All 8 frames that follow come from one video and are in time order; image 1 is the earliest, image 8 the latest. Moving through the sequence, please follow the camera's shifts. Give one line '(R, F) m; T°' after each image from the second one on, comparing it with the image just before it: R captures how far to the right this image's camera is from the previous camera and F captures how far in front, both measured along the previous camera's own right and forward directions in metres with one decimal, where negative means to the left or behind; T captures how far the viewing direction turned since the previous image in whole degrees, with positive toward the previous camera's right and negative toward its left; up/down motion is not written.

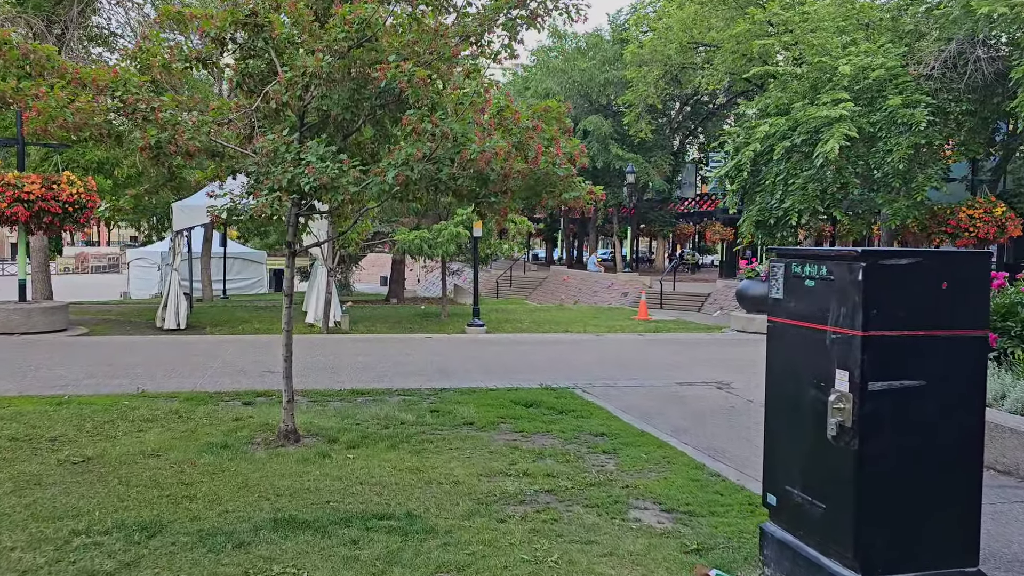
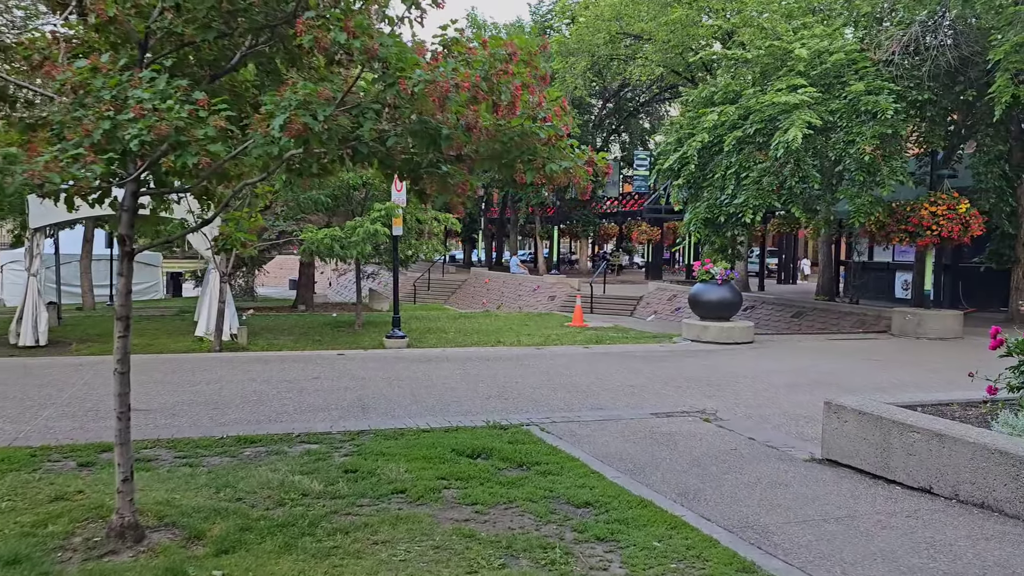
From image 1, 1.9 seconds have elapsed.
(-0.2, +2.0) m; +6°
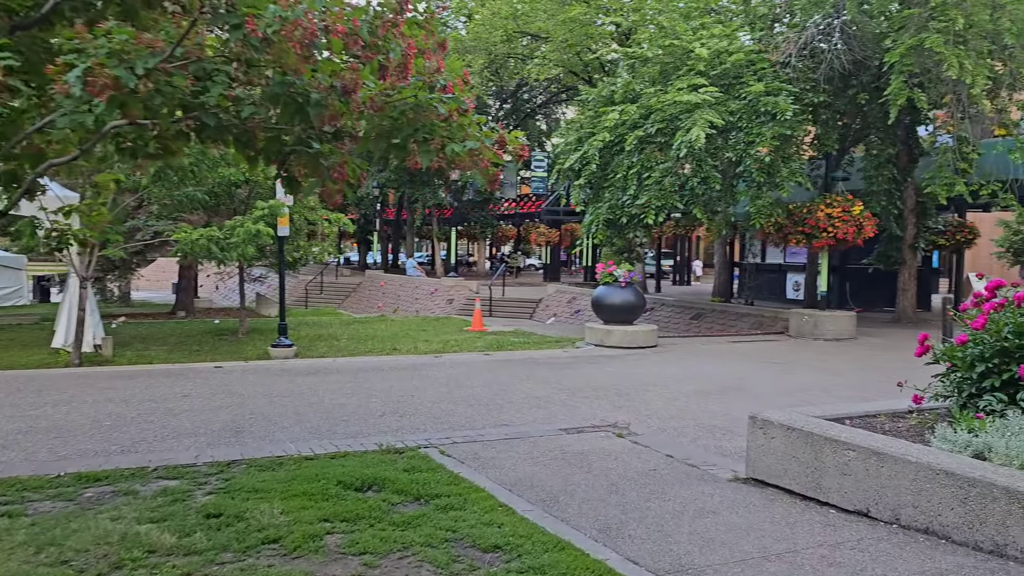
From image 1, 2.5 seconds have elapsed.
(0.0, +0.7) m; +7°
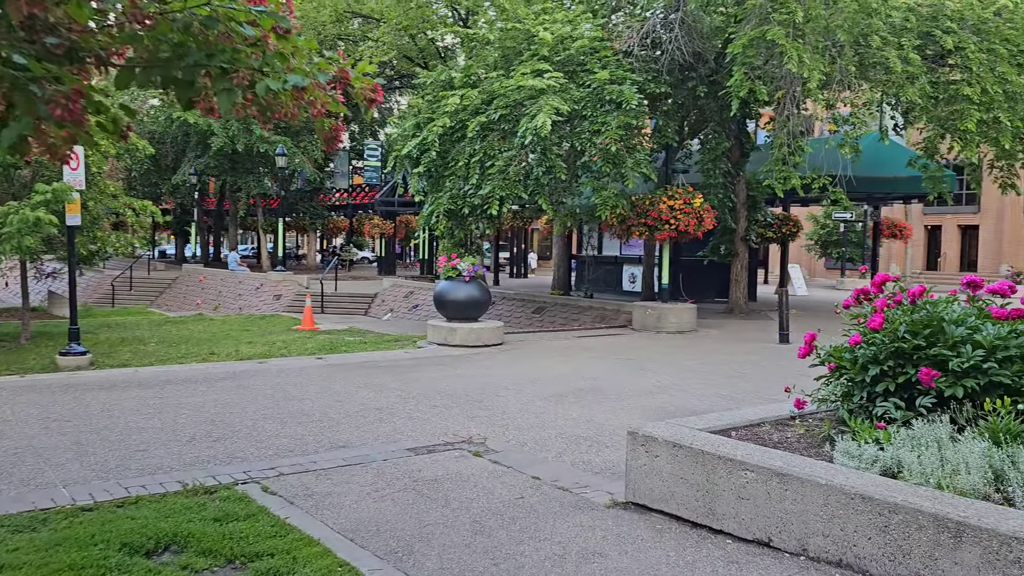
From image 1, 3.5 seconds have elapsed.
(0.0, +1.0) m; +12°
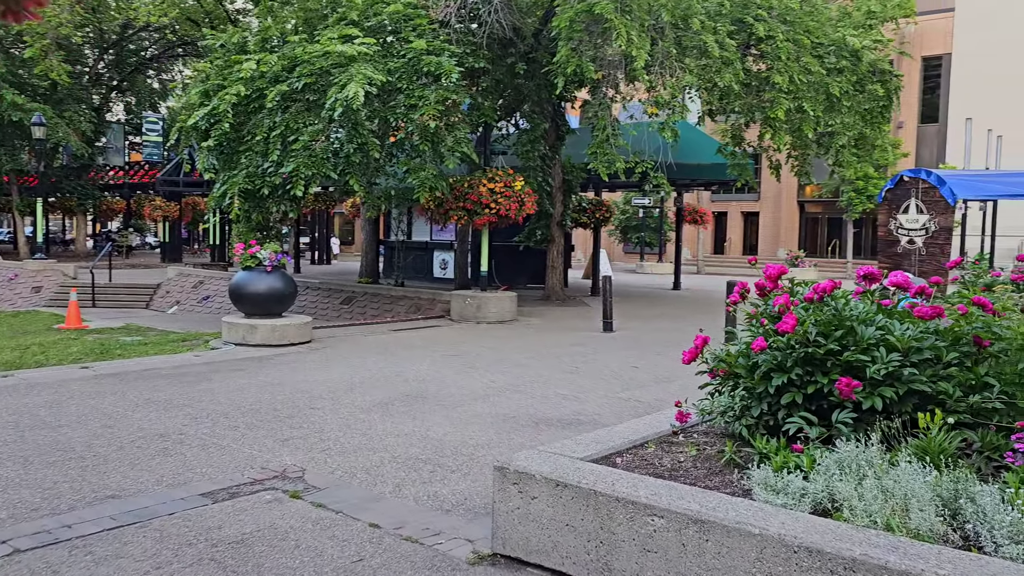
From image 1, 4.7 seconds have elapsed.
(-0.2, +1.1) m; +14°
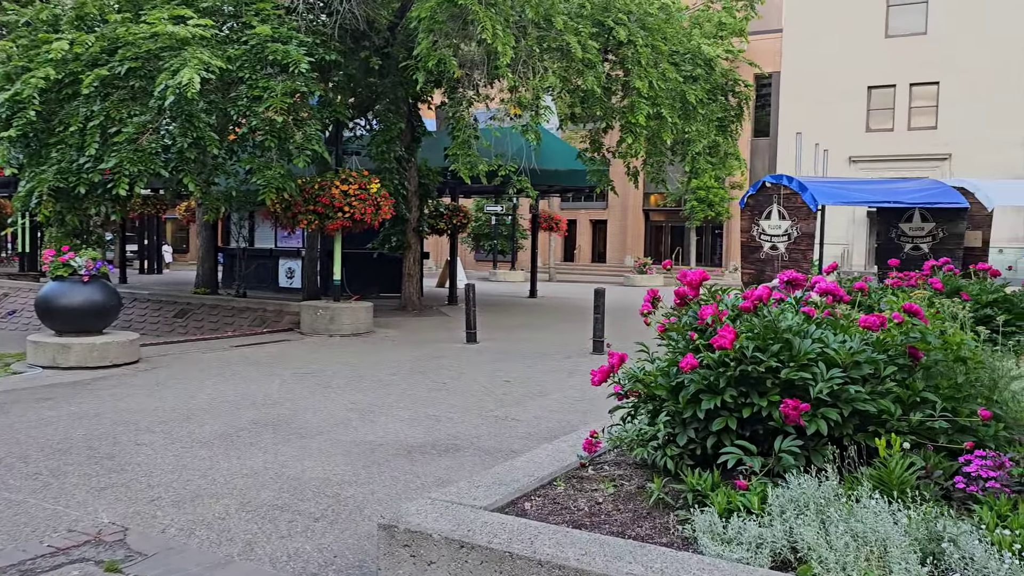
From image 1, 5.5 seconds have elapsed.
(-0.2, +0.8) m; +11°
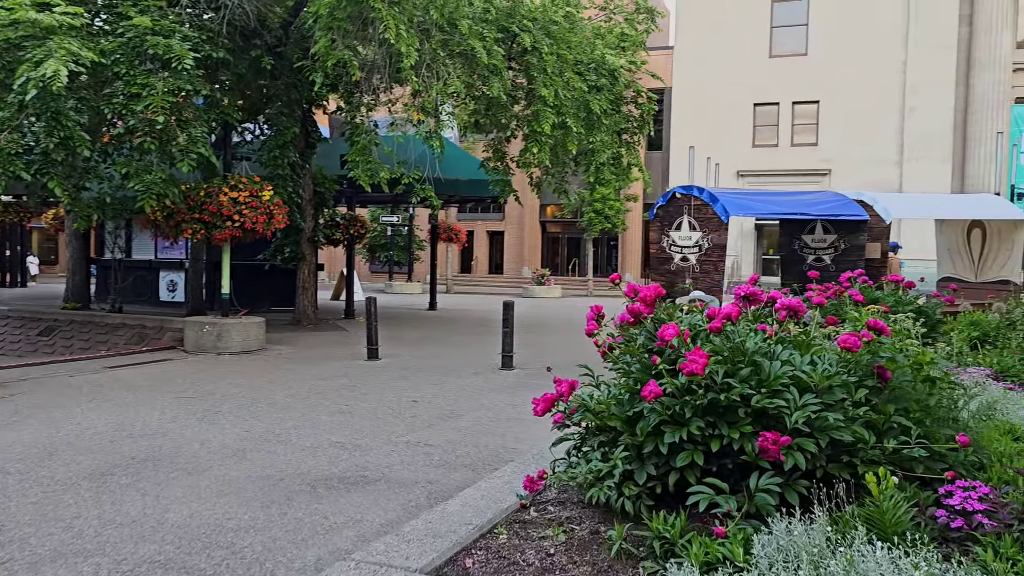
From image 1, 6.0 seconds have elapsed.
(-0.2, +0.5) m; +7°
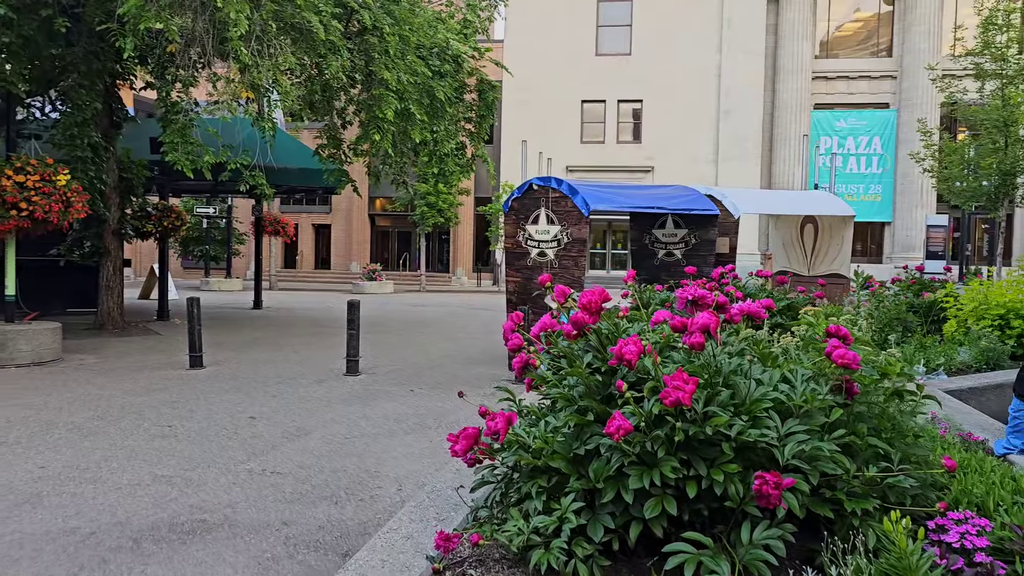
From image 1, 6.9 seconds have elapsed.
(-0.3, +0.8) m; +12°
